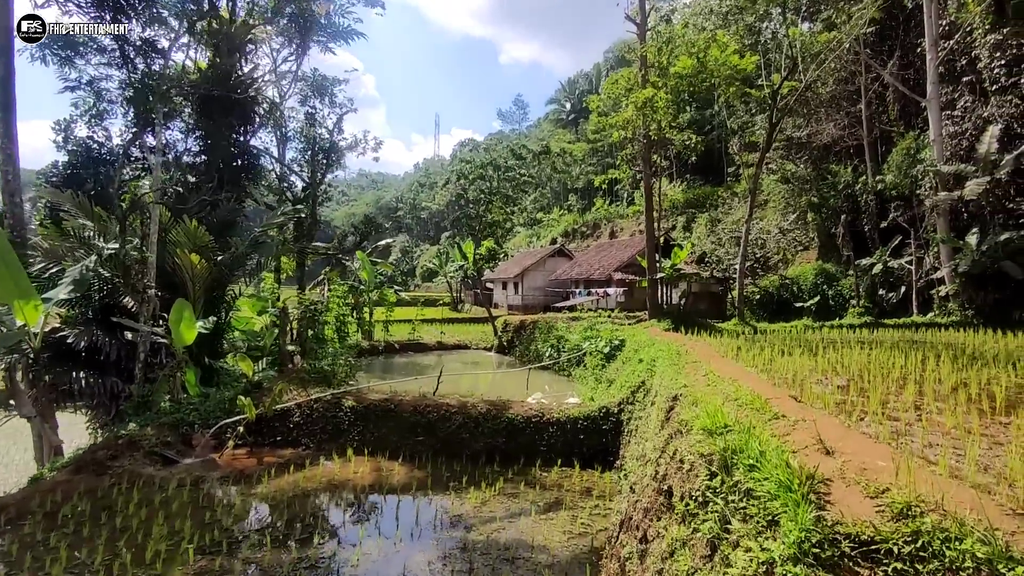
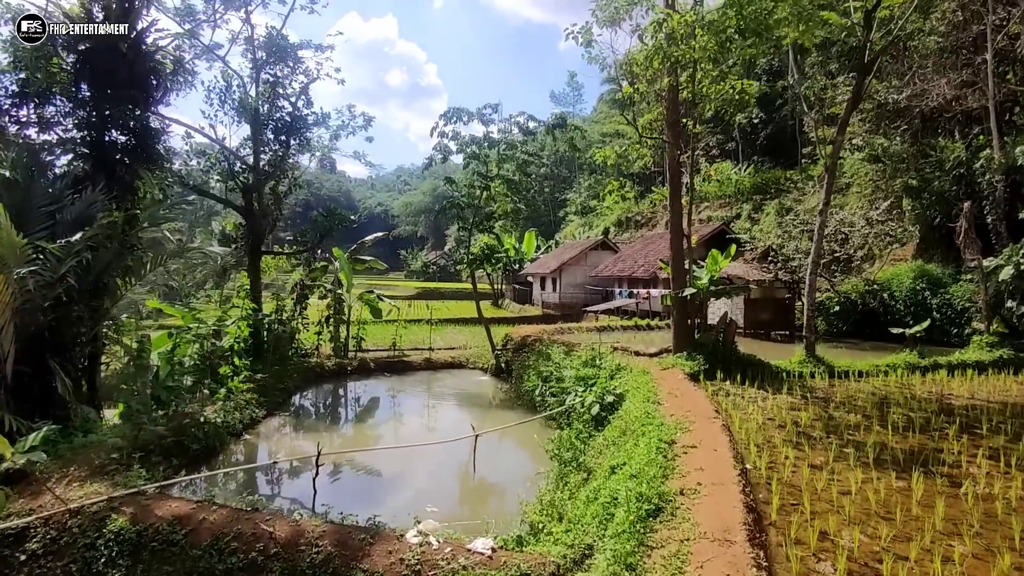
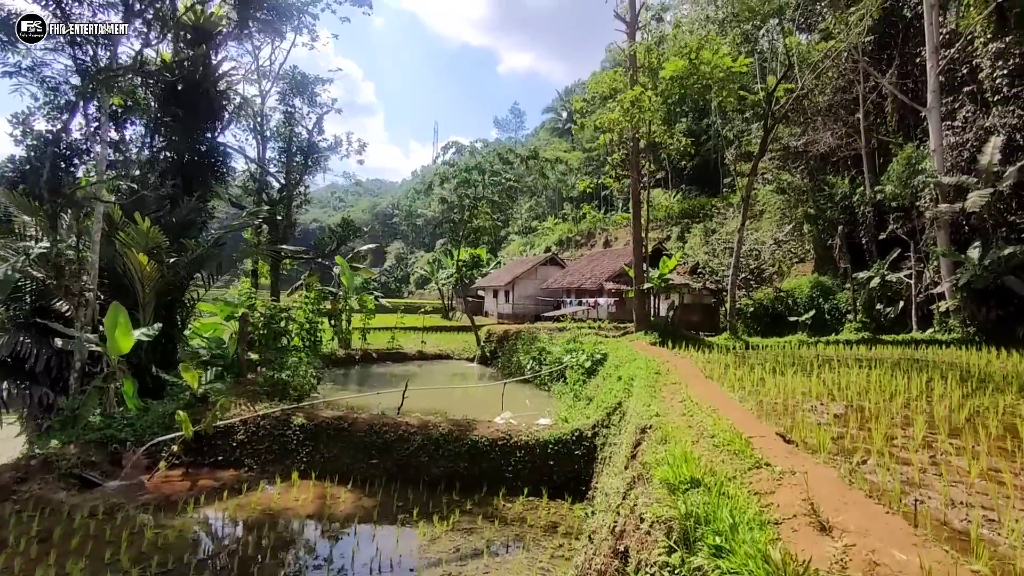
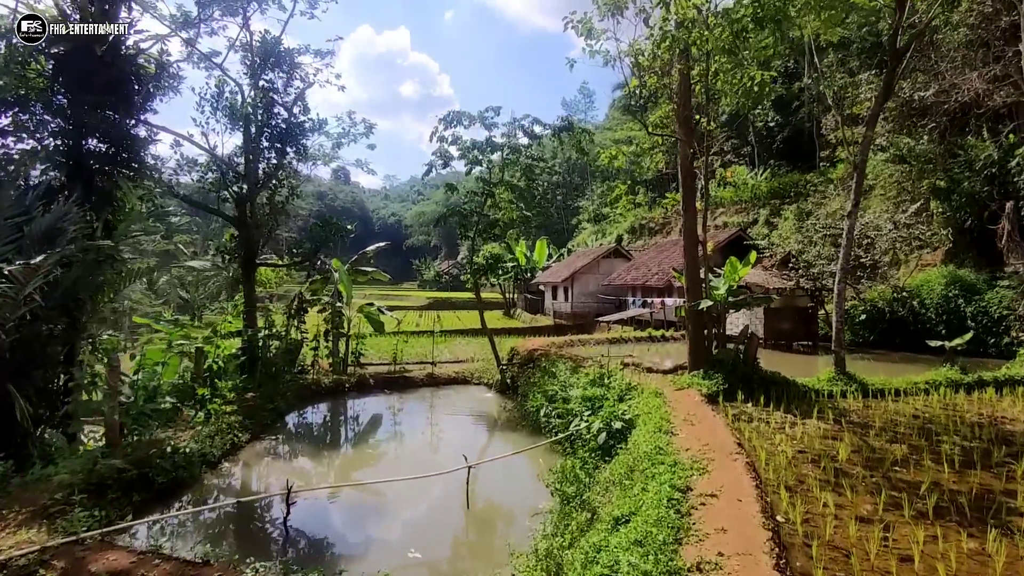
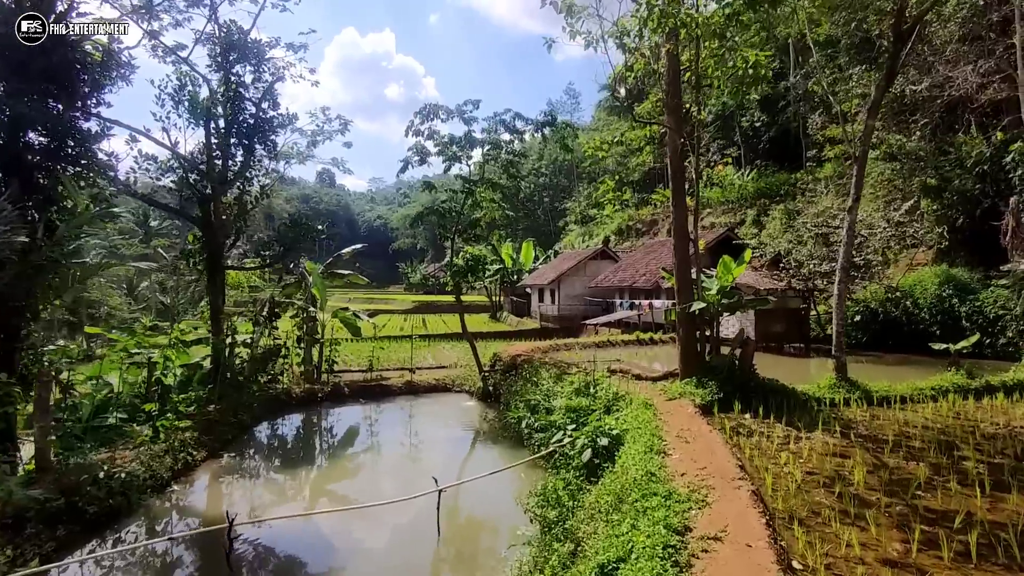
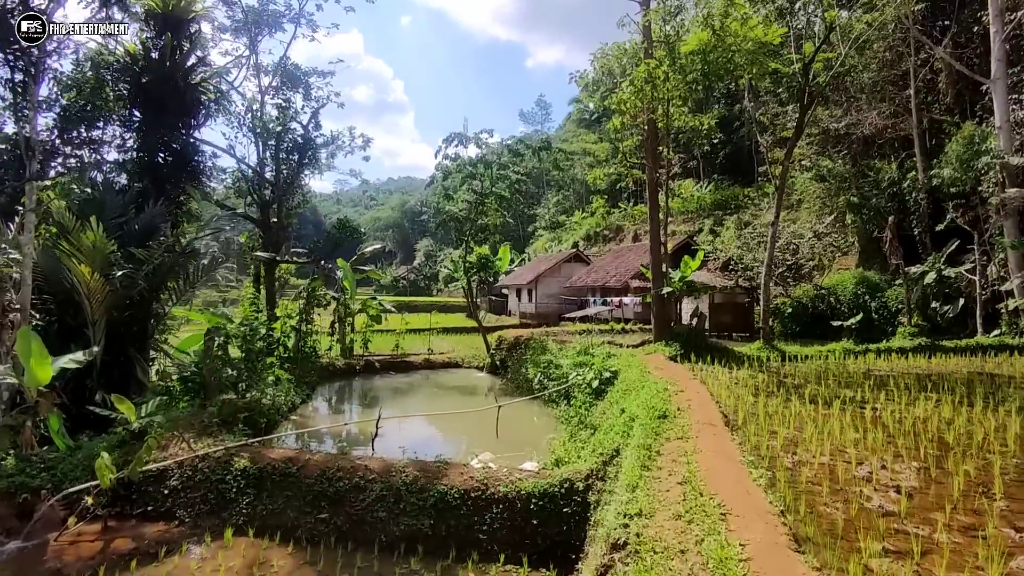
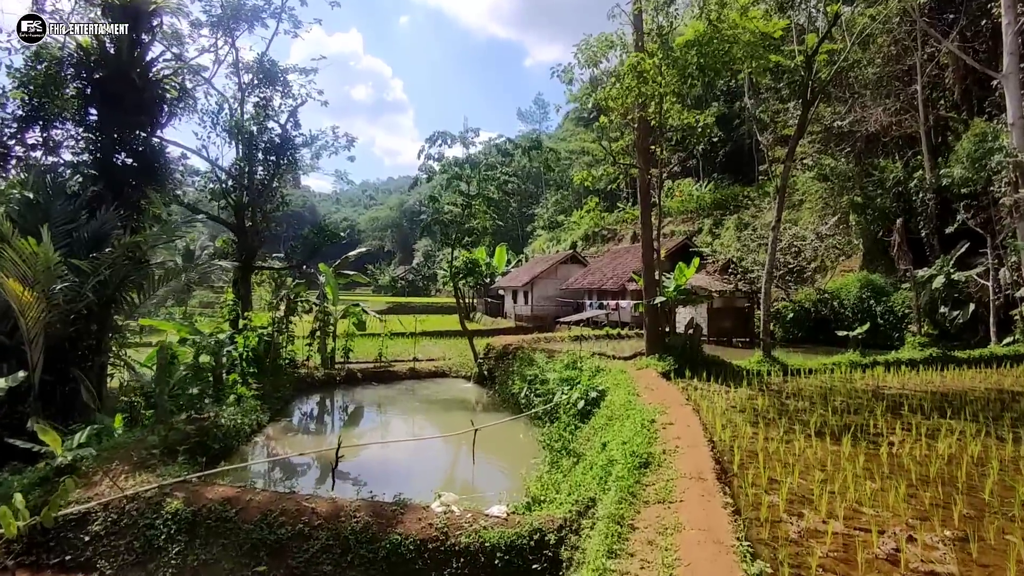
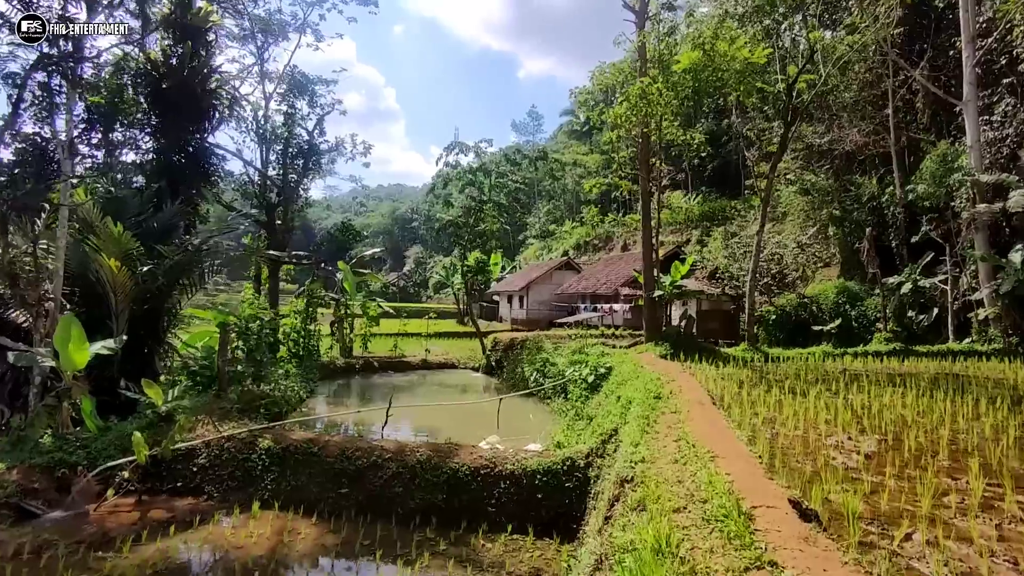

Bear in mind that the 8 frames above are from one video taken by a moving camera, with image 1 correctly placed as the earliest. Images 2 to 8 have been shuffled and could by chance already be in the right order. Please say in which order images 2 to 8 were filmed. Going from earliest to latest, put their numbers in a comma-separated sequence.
3, 8, 6, 7, 2, 4, 5
